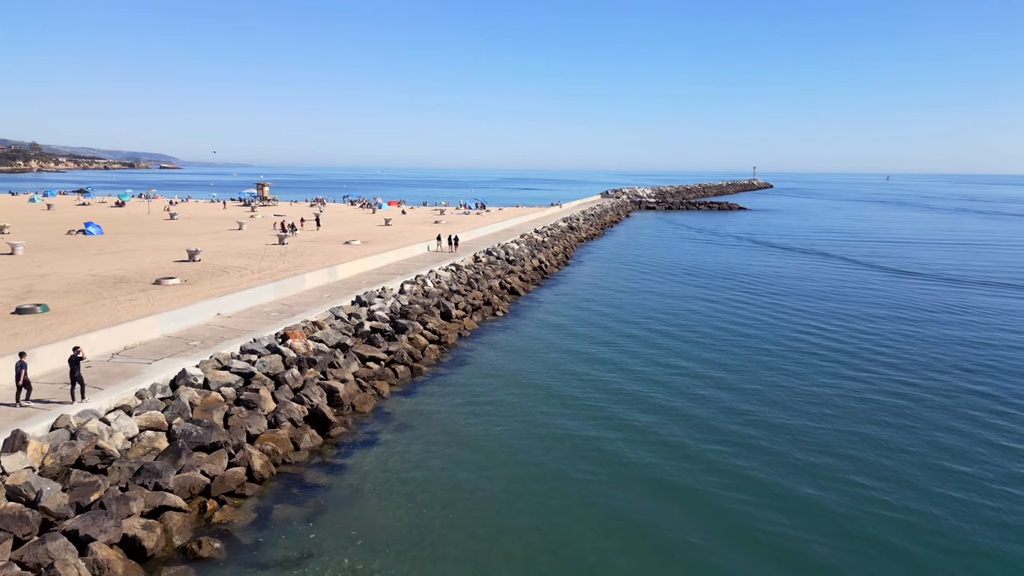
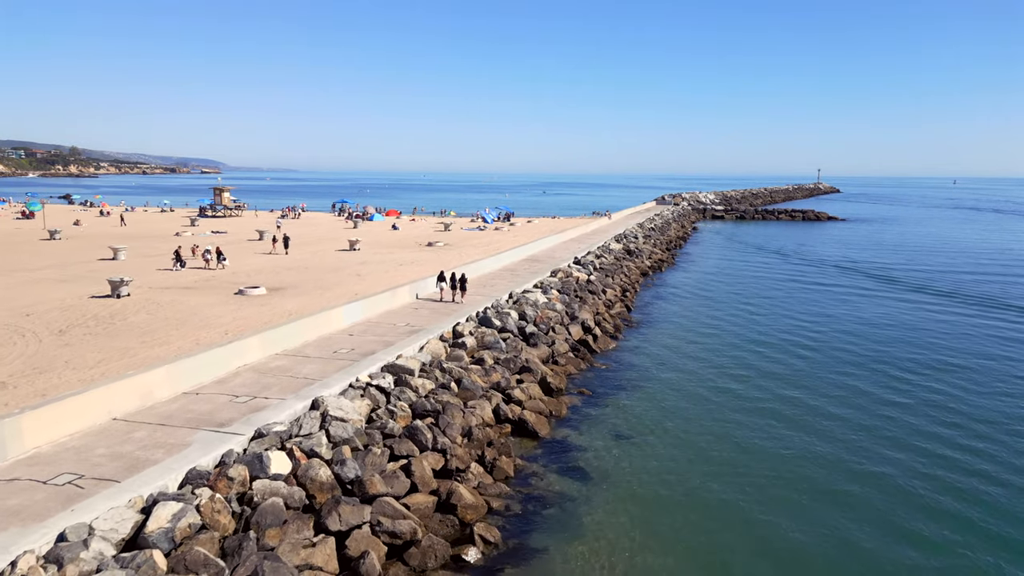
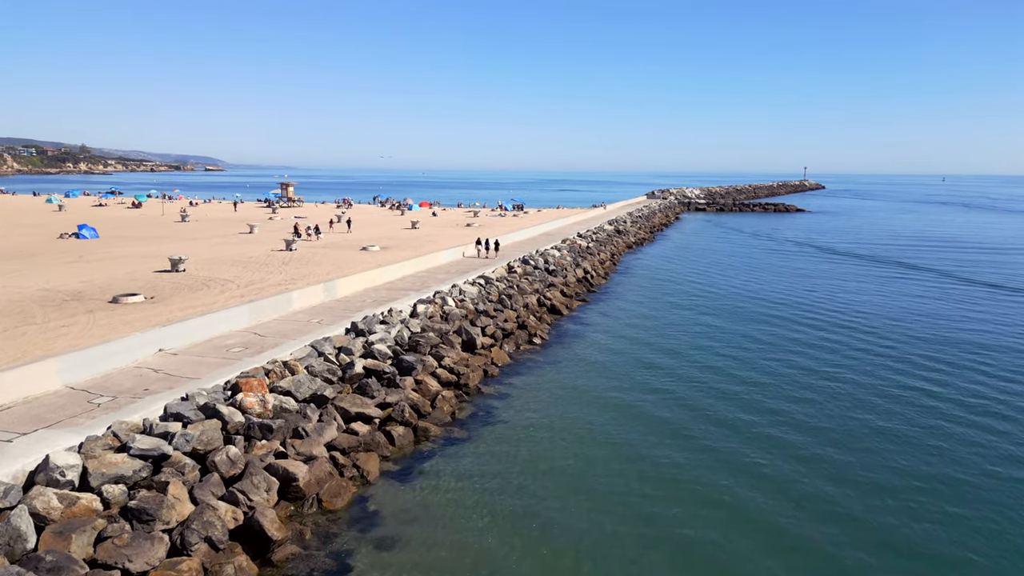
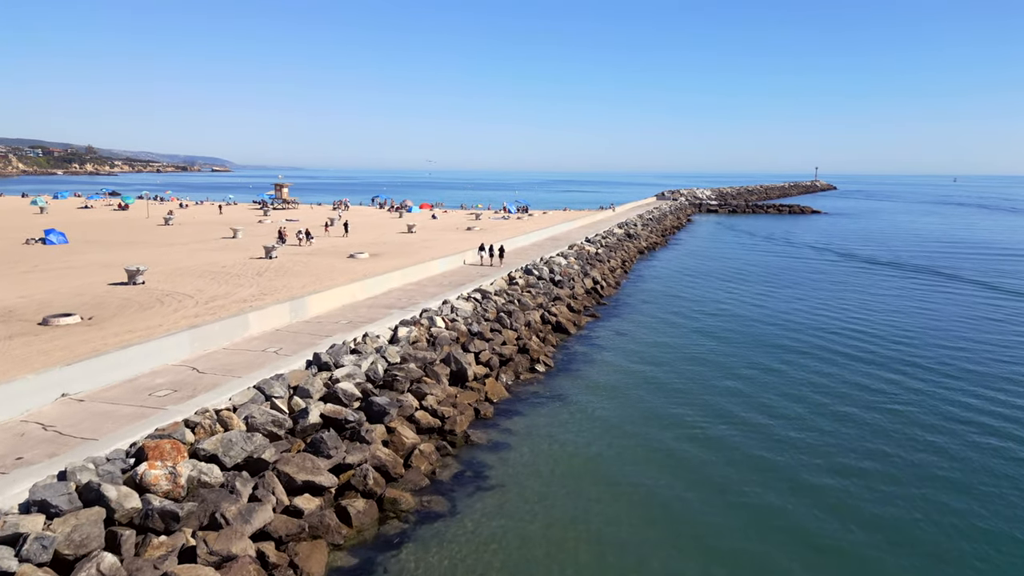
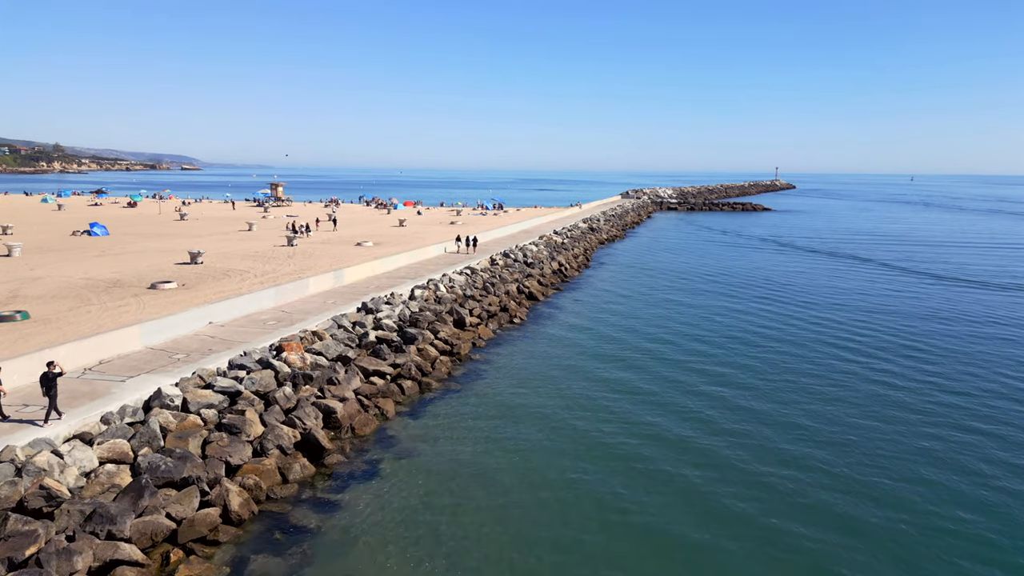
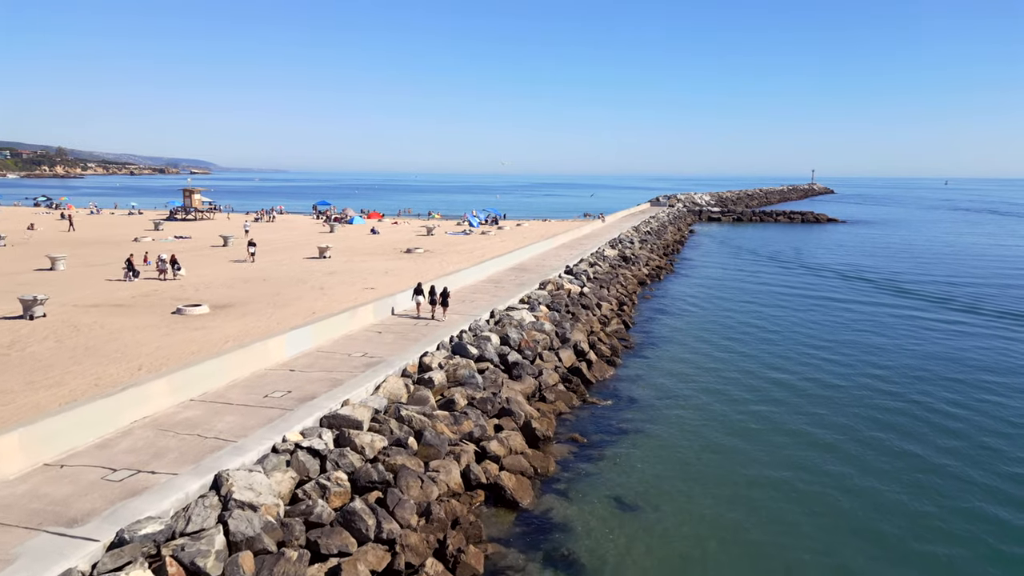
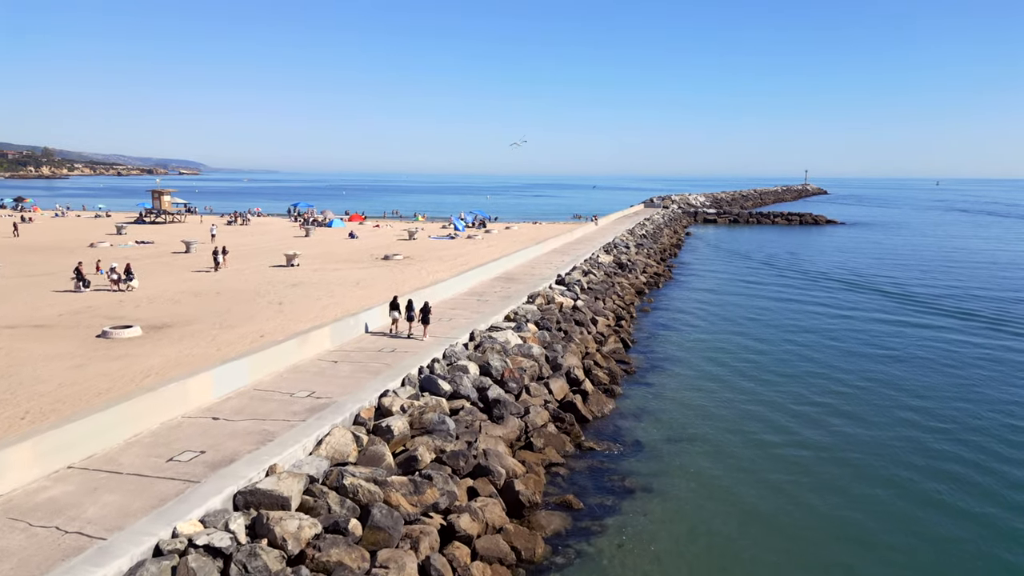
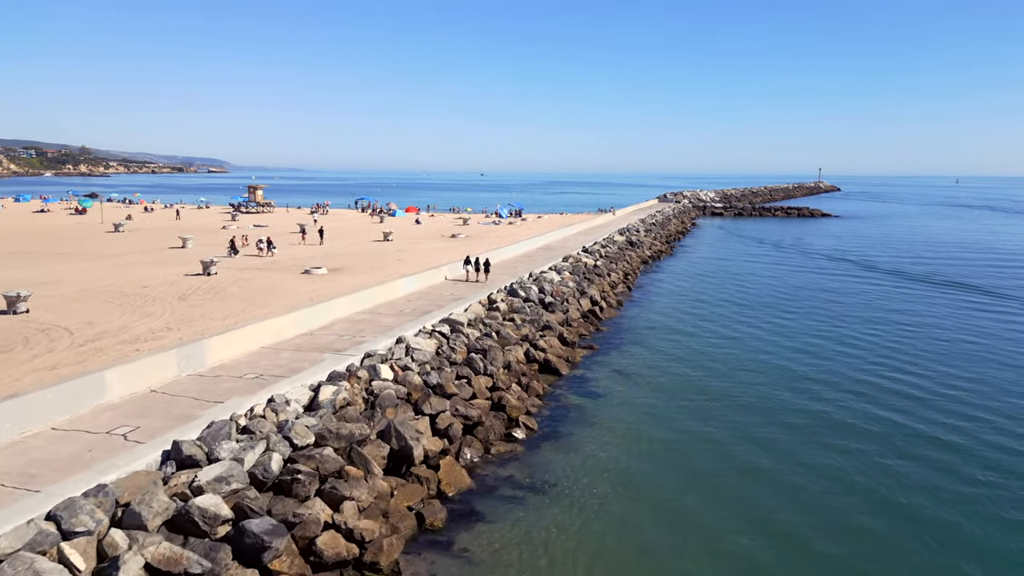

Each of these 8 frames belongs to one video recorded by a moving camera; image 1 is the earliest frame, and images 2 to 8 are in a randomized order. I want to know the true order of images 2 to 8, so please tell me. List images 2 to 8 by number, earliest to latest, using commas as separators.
5, 3, 4, 8, 2, 6, 7
